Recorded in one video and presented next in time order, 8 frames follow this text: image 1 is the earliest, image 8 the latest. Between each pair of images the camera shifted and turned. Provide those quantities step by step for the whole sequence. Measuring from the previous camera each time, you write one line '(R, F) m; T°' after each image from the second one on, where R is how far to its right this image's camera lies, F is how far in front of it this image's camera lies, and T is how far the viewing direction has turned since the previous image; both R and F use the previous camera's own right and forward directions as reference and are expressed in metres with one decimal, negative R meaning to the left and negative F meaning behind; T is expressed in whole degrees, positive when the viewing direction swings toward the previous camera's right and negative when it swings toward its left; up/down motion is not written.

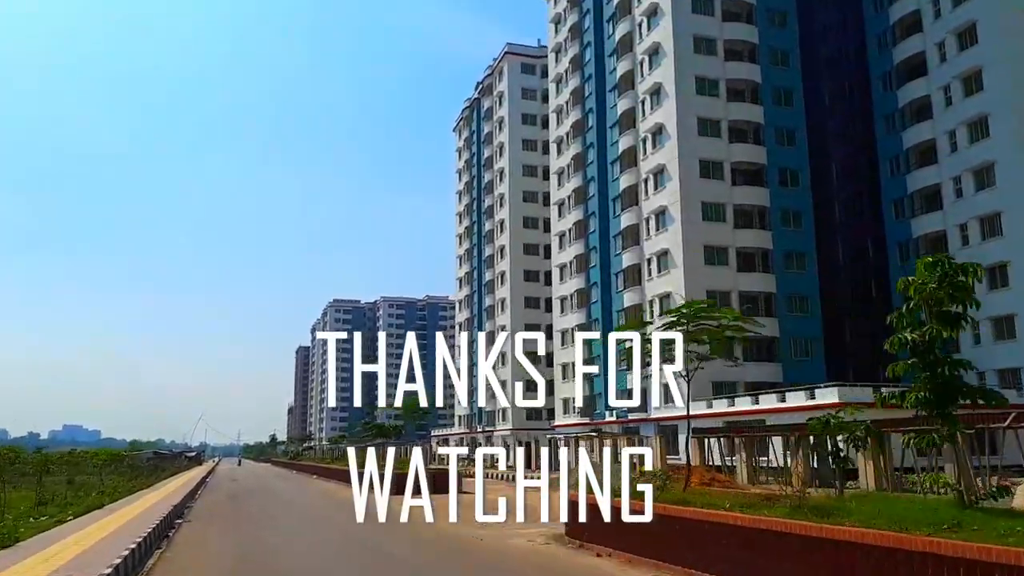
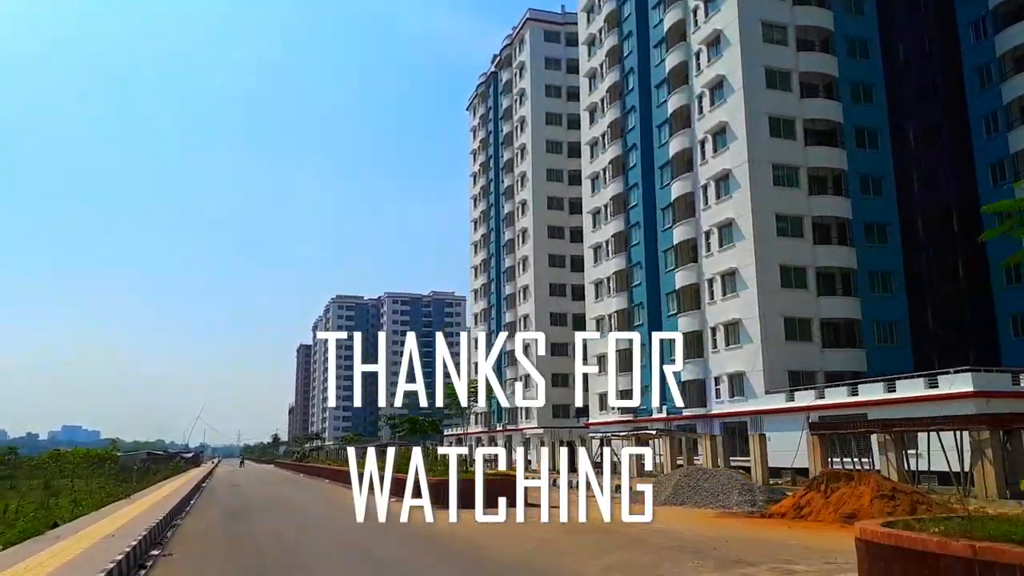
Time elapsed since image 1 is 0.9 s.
(-1.8, +5.6) m; 0°
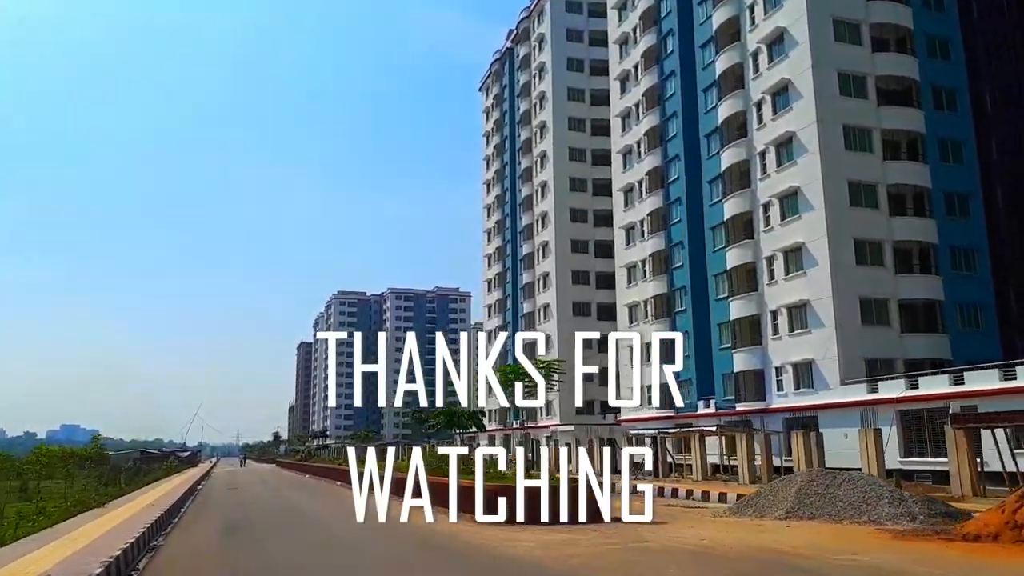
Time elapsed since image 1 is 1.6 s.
(-1.4, +4.3) m; 0°
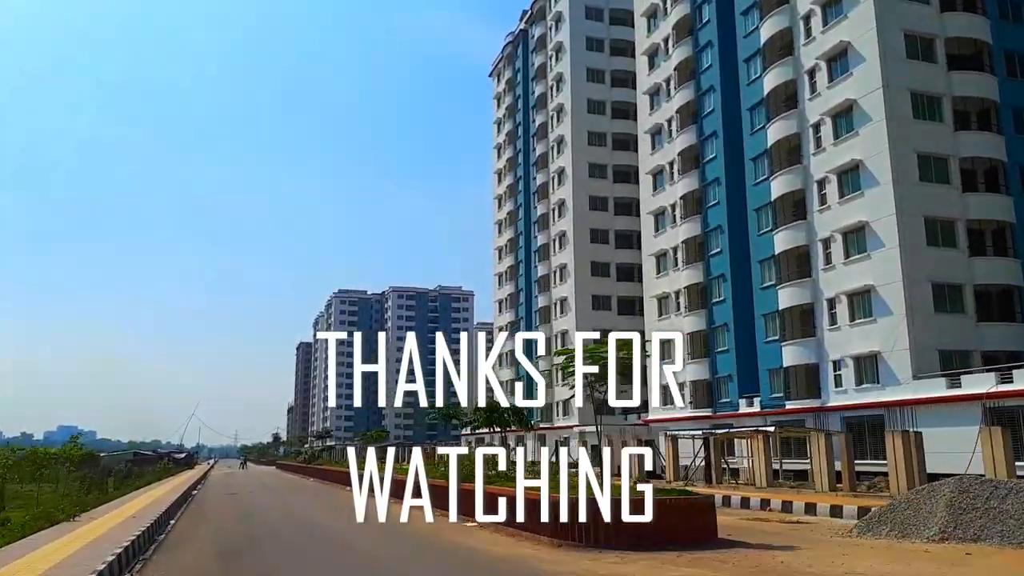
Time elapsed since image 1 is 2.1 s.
(-1.0, +3.3) m; 0°
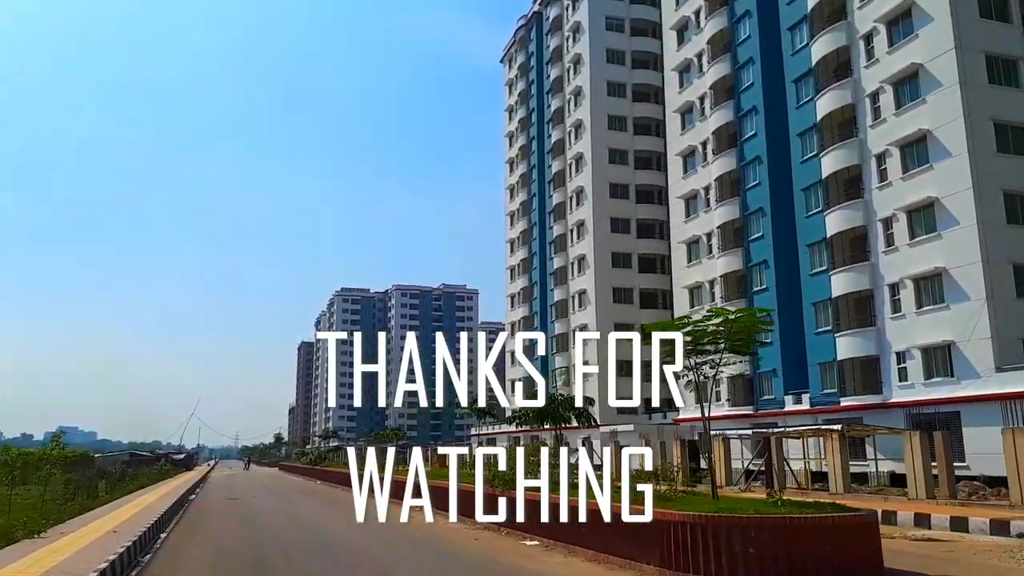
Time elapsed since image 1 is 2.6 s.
(-1.0, +2.8) m; 0°
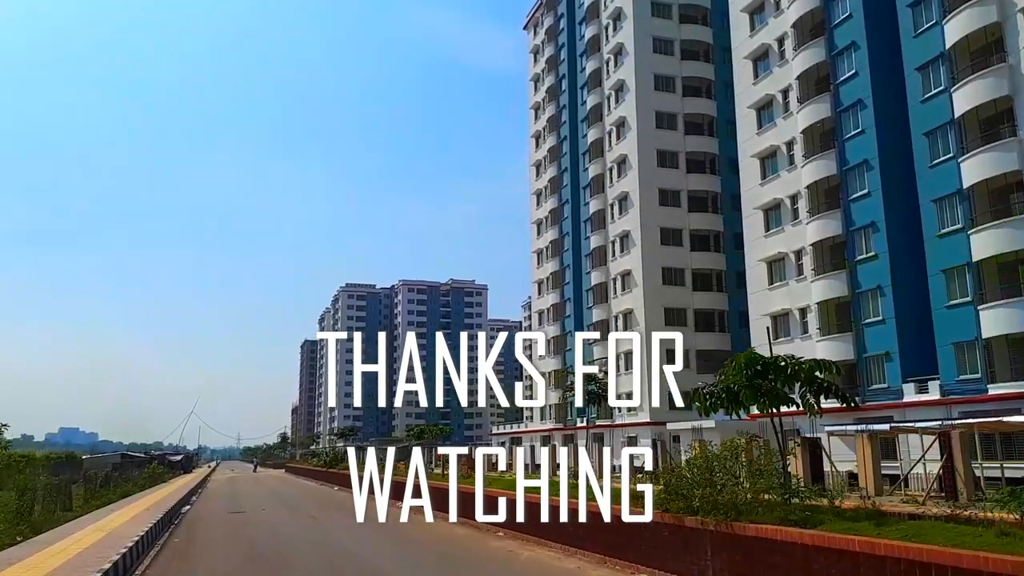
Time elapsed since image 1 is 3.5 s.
(-2.0, +5.7) m; 0°
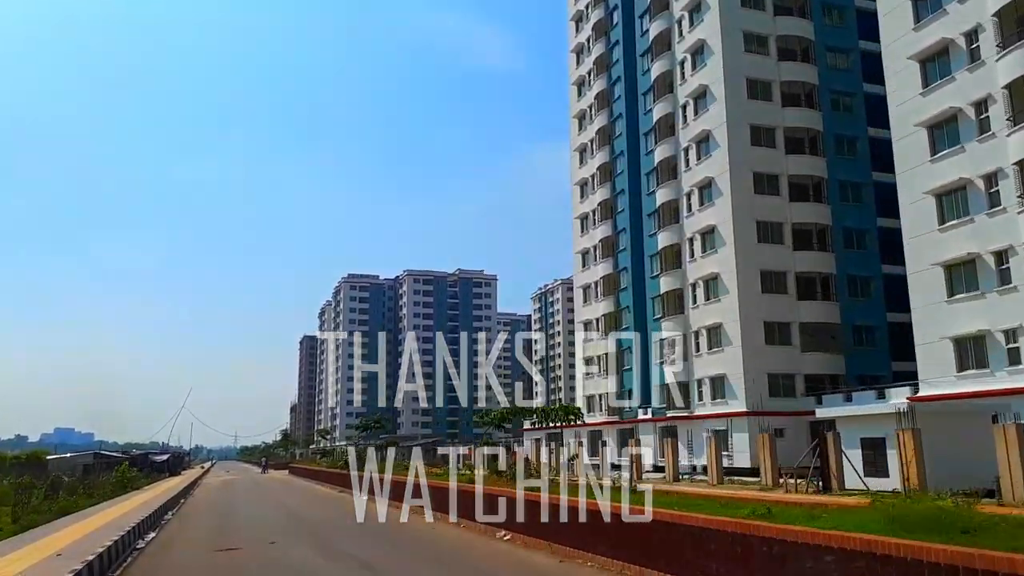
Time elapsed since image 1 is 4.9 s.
(-2.6, +8.6) m; 0°
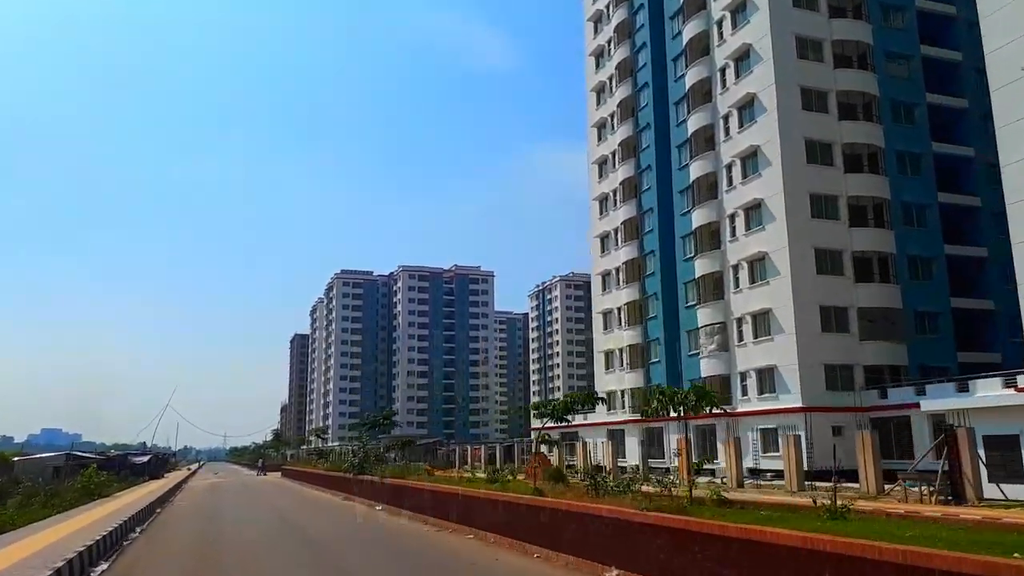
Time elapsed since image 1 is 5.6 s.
(-1.2, +4.1) m; +1°
